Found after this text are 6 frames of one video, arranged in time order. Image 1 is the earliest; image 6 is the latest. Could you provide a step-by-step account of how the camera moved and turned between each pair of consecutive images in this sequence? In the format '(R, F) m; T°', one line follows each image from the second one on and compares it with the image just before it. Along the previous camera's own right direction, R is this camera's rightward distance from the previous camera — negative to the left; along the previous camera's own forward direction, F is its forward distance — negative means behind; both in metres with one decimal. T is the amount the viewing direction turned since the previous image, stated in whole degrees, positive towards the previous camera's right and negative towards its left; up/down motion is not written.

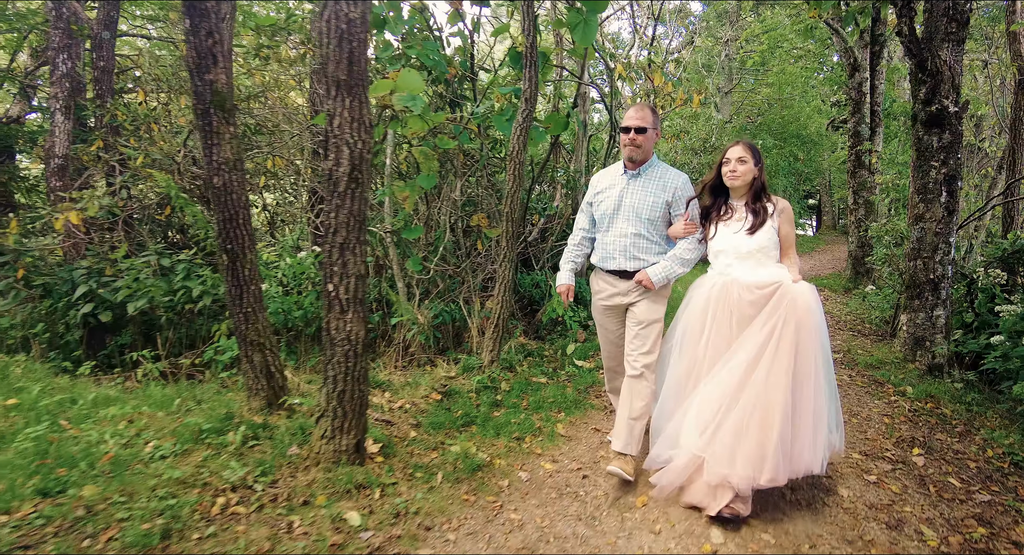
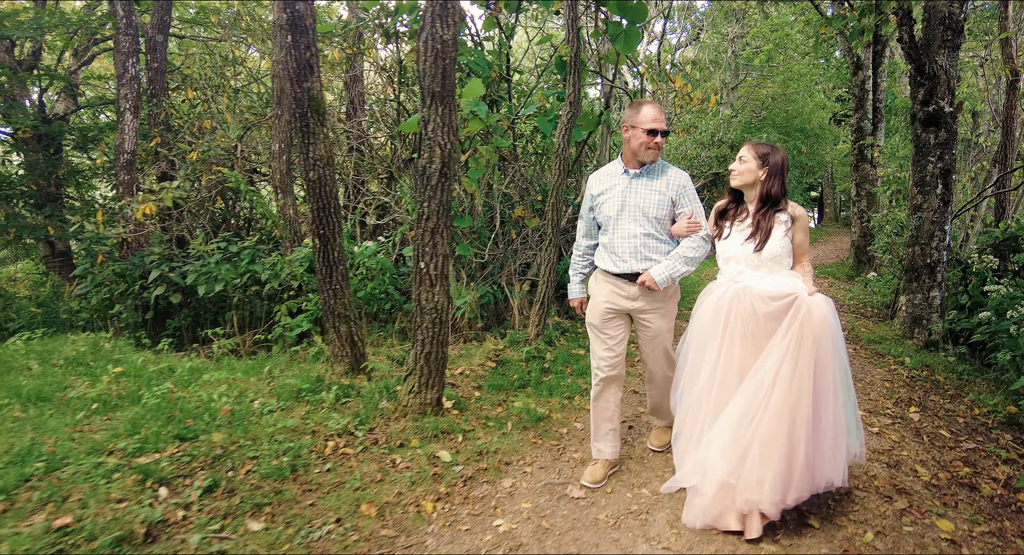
(-0.3, -0.5) m; 0°
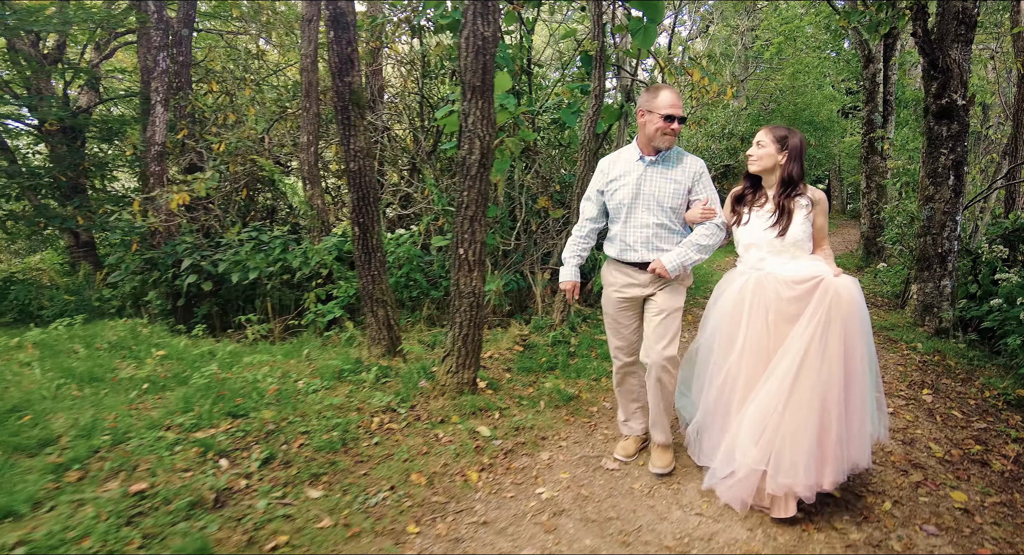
(-0.2, -0.2) m; 0°
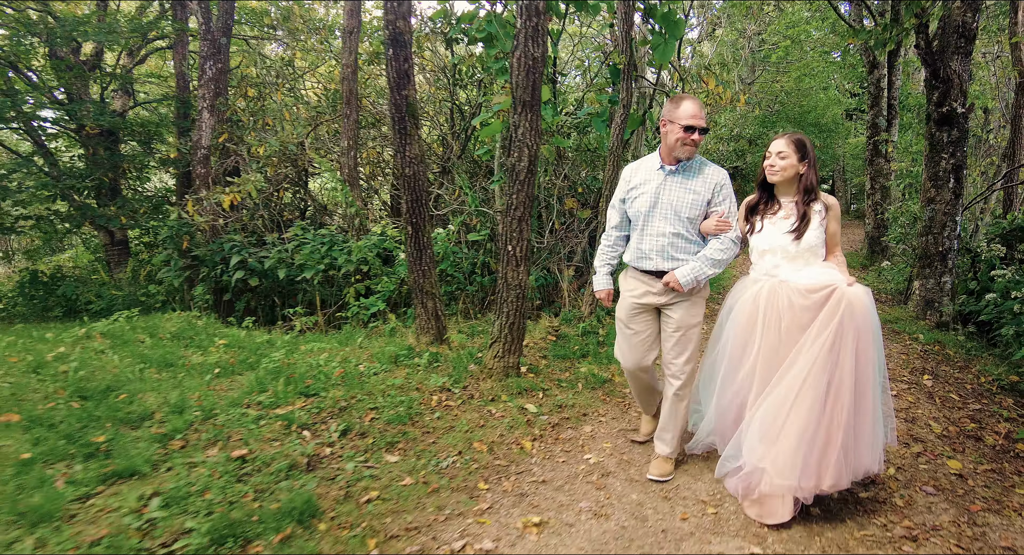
(-0.2, -0.4) m; 0°
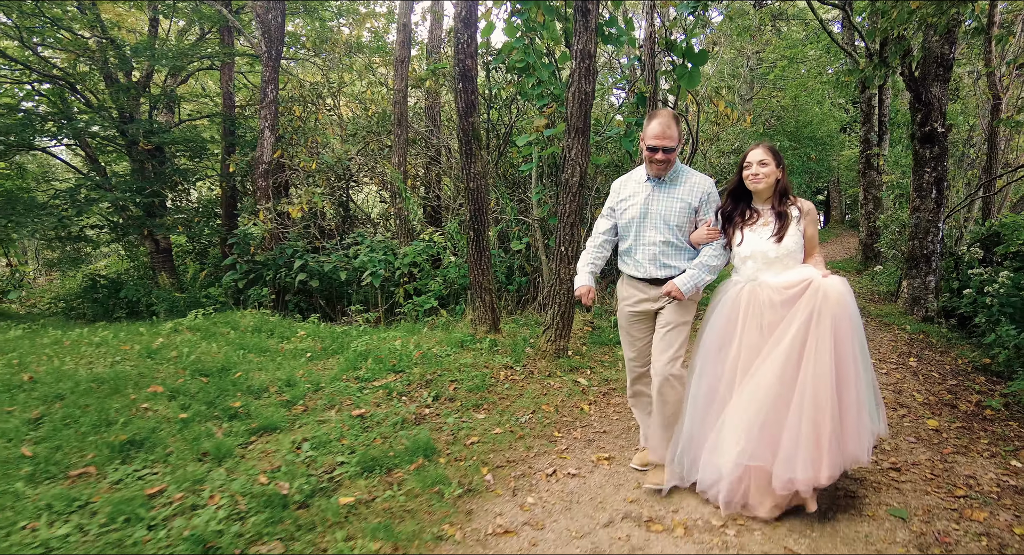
(-0.4, -0.8) m; 0°
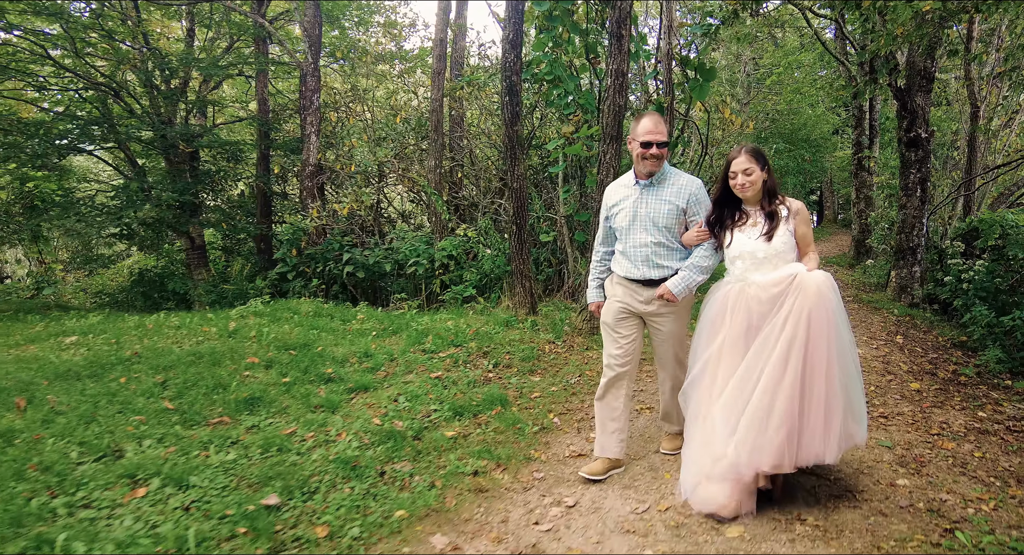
(-0.4, -0.7) m; +1°
